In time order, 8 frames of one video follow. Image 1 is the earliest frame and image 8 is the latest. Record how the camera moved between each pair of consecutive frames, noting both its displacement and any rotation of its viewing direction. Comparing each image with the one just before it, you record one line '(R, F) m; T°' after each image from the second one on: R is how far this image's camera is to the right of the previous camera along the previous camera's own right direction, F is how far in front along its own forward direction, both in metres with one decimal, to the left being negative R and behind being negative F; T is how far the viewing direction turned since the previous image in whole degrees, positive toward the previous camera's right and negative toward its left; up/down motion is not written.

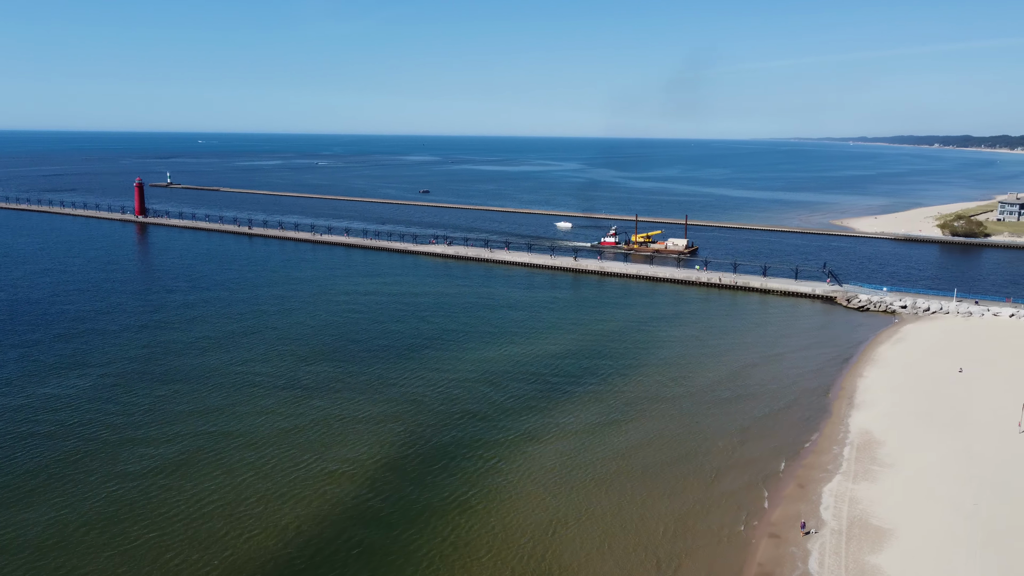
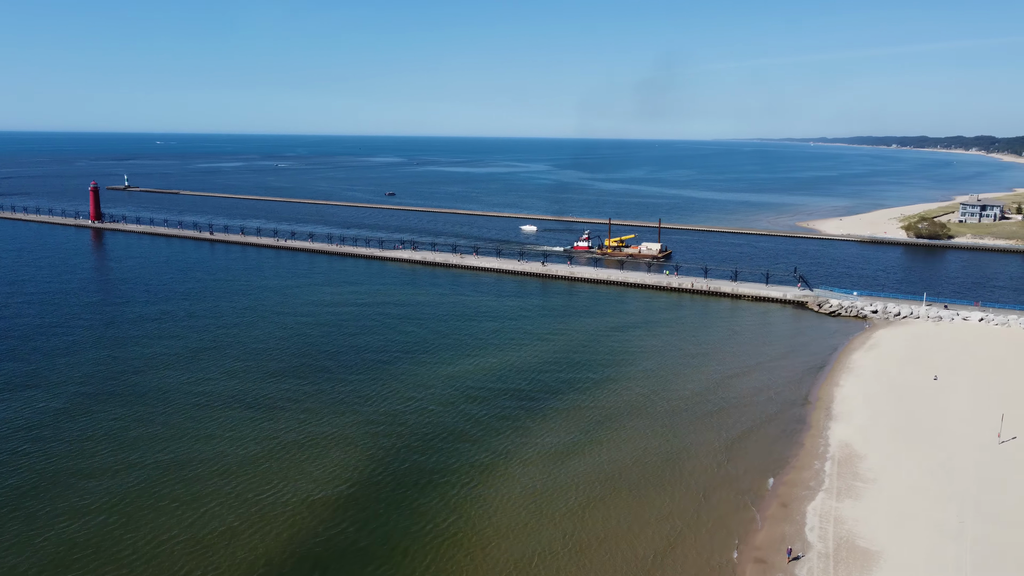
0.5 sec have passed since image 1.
(-0.2, +0.9) m; +2°
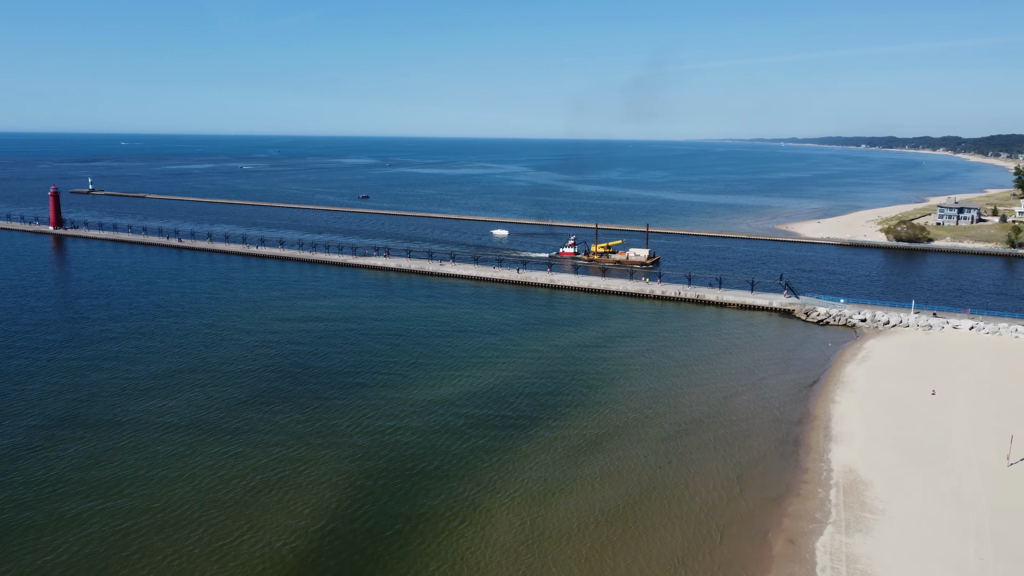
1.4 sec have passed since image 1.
(-0.3, +1.7) m; +2°
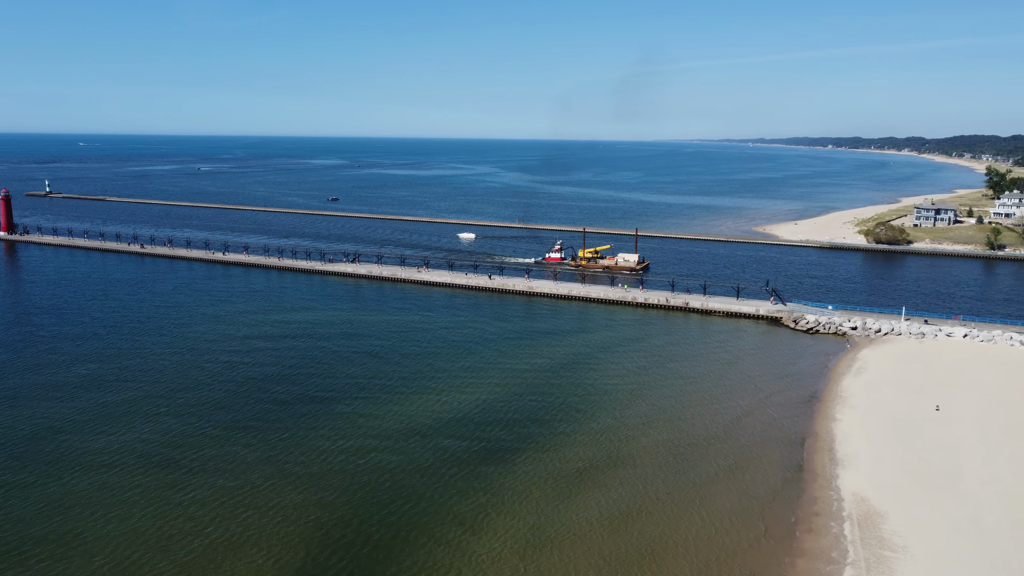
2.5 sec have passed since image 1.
(-0.3, +2.2) m; +2°
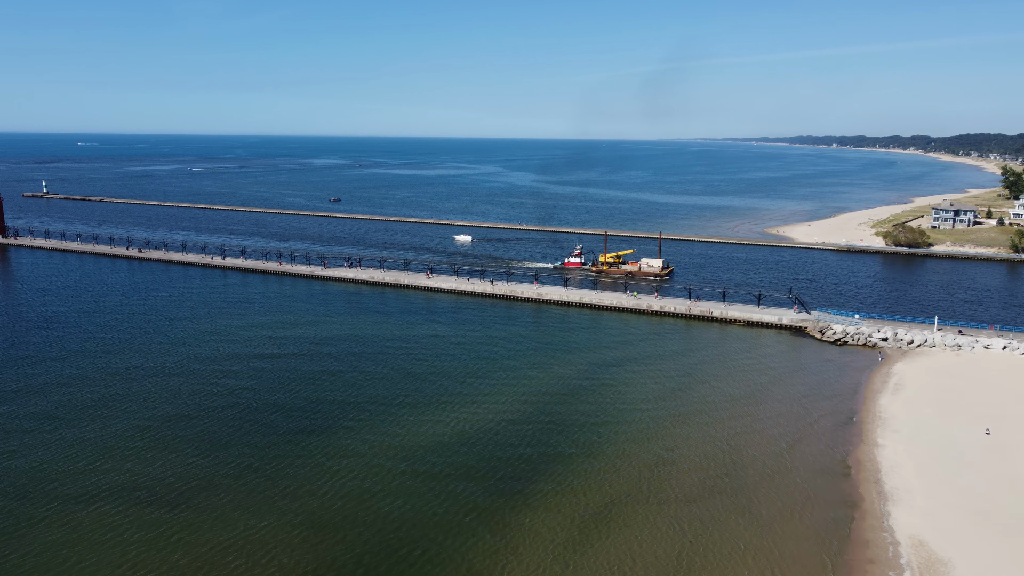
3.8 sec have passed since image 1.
(-0.3, +2.5) m; 0°
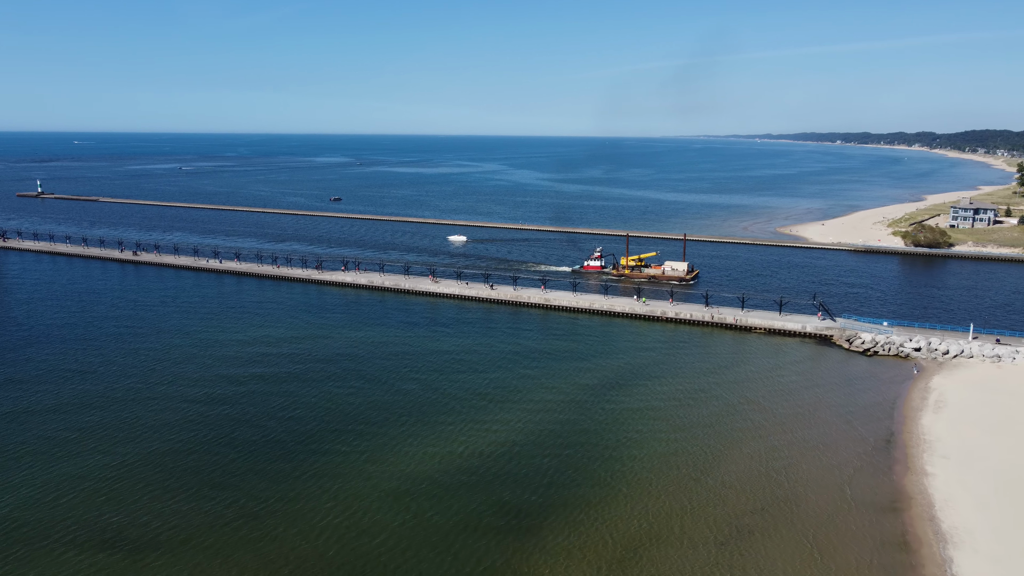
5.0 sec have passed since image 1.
(-0.2, +2.6) m; 0°
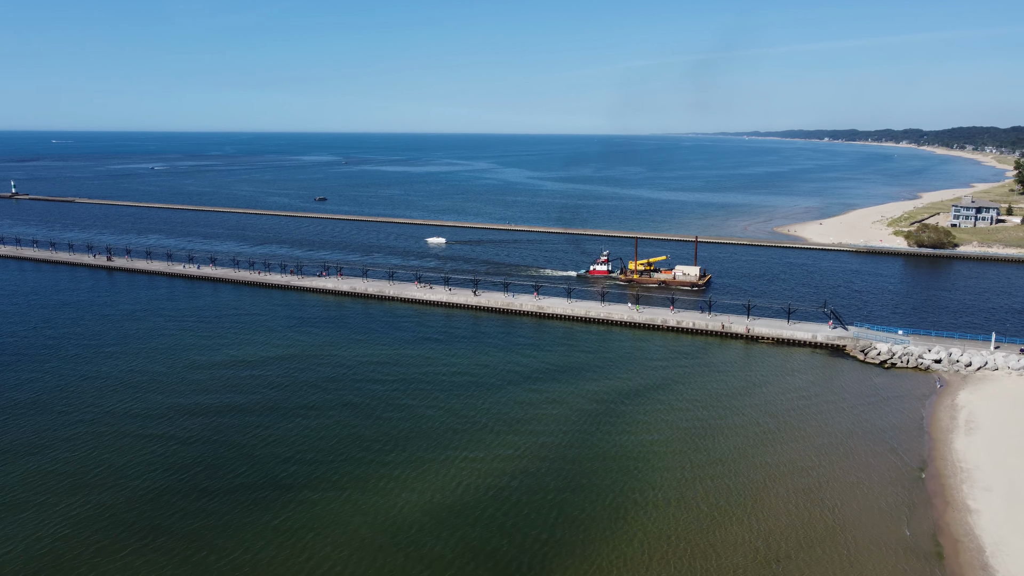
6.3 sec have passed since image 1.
(-0.1, +2.8) m; +1°
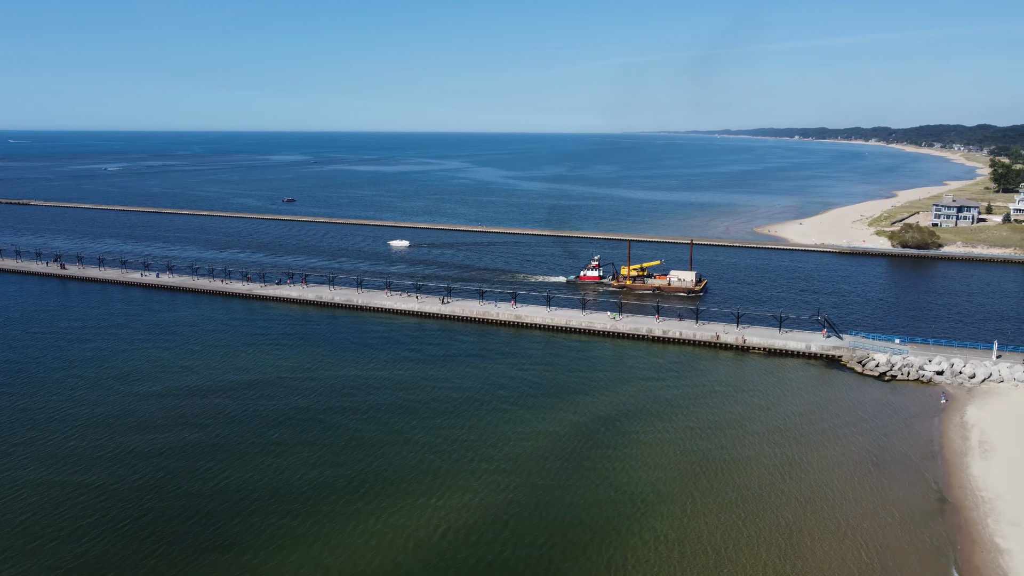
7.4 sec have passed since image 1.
(-0.1, +2.6) m; +2°
